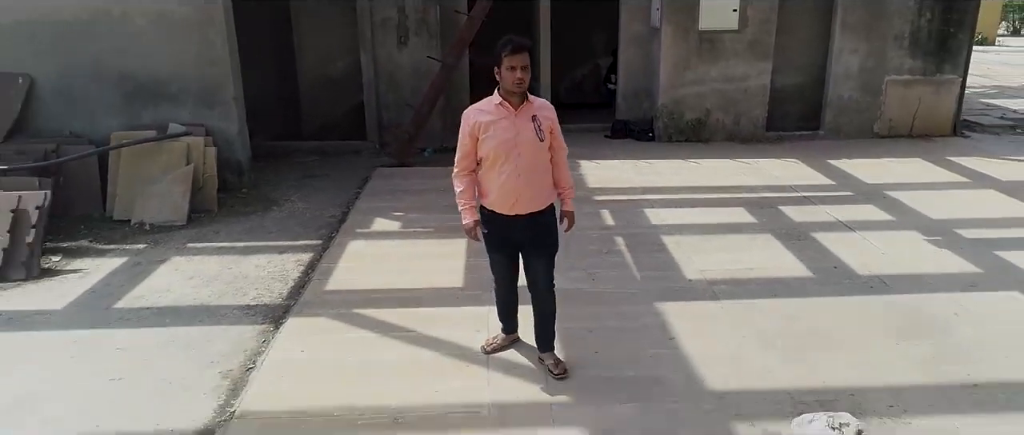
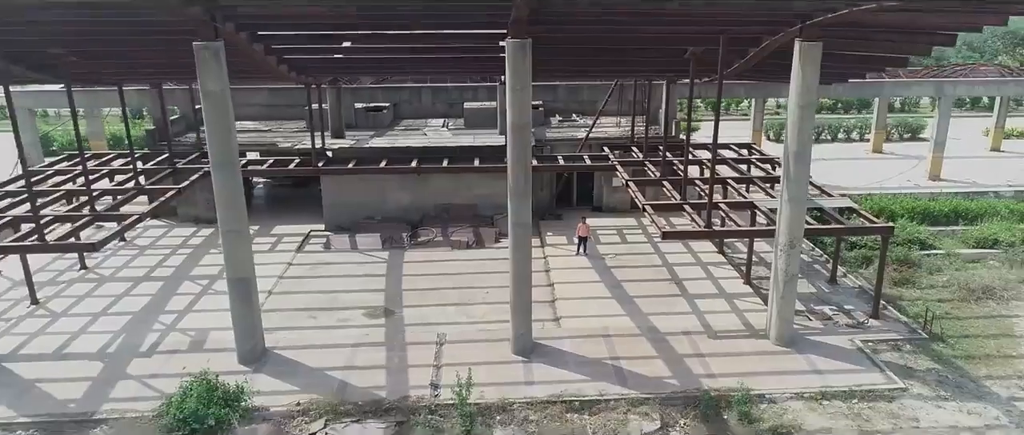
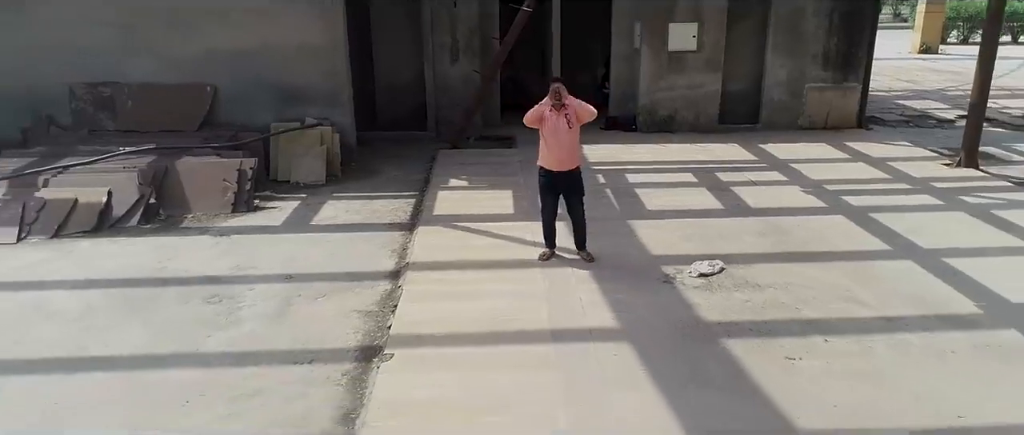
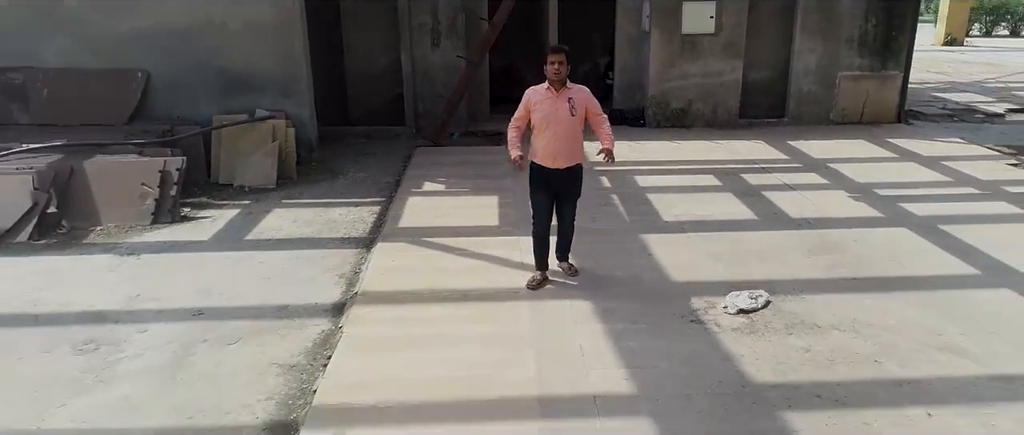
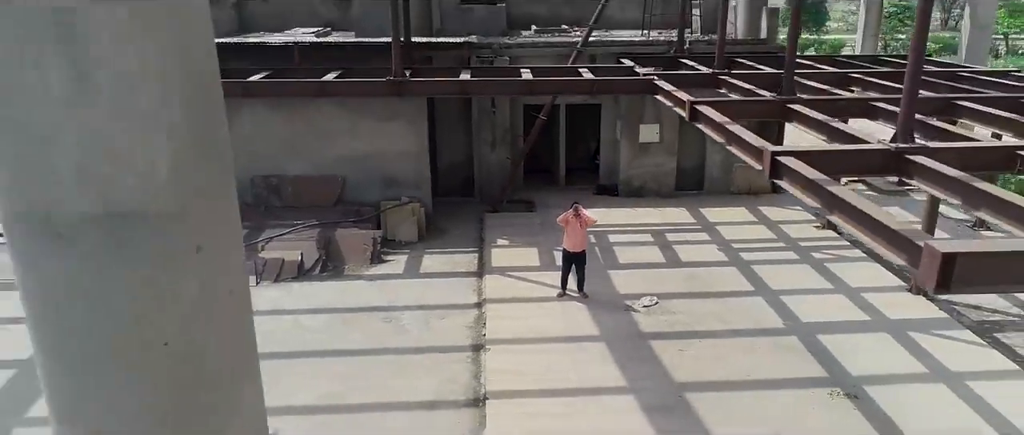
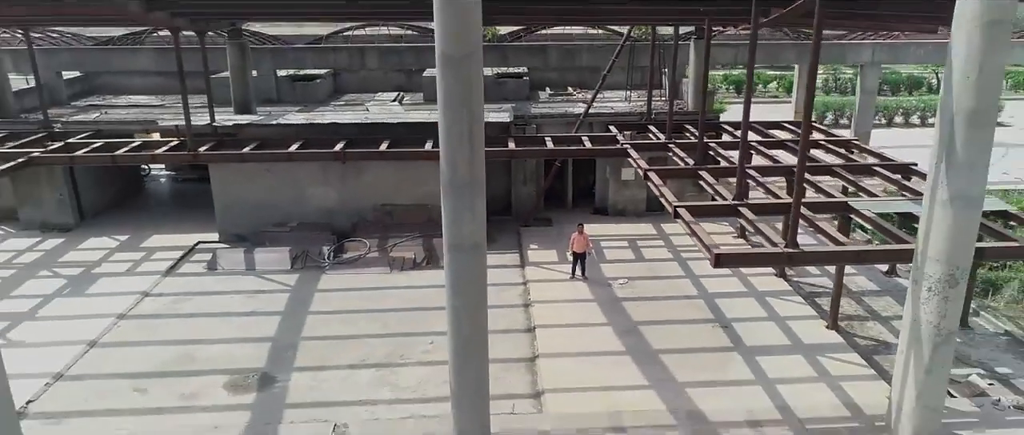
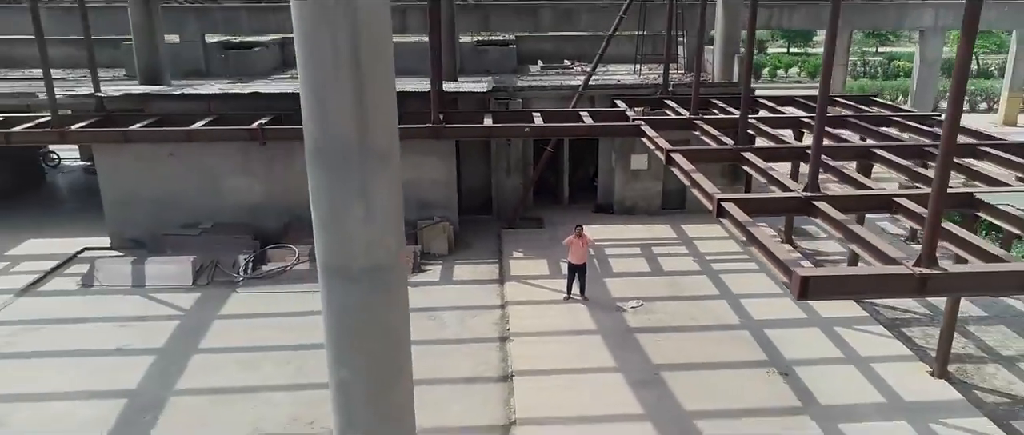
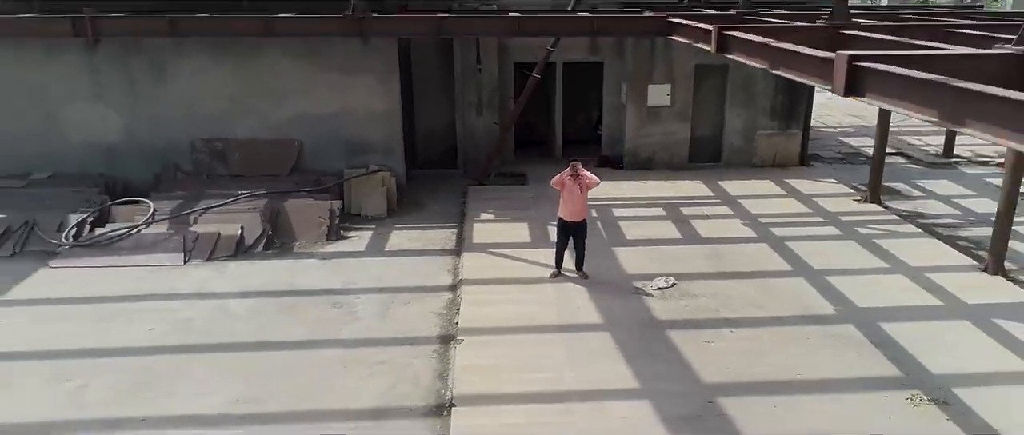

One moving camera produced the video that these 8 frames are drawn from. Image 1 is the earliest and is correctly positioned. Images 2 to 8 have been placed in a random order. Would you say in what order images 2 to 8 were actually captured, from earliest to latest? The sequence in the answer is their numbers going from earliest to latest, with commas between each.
4, 3, 8, 5, 7, 6, 2
